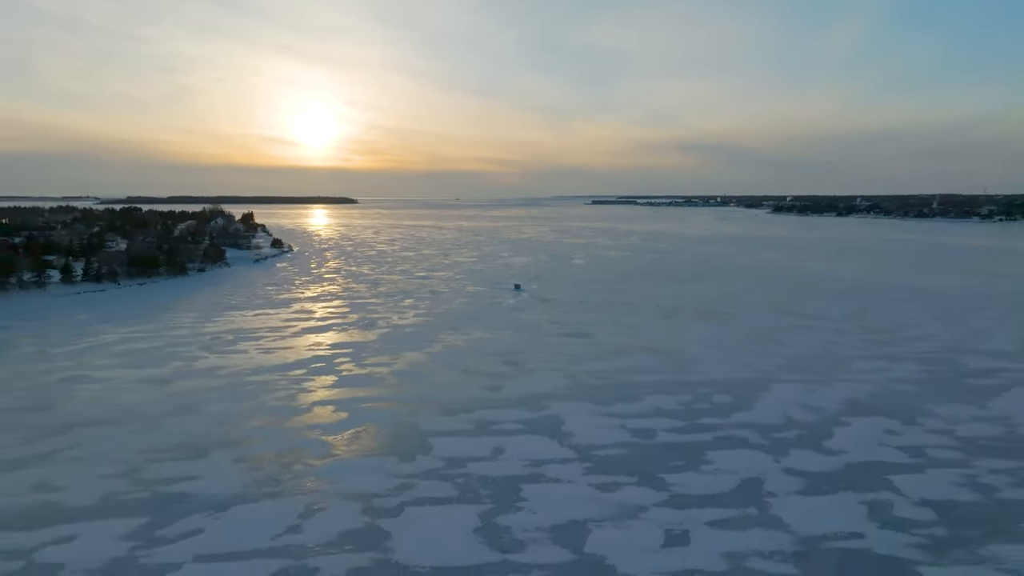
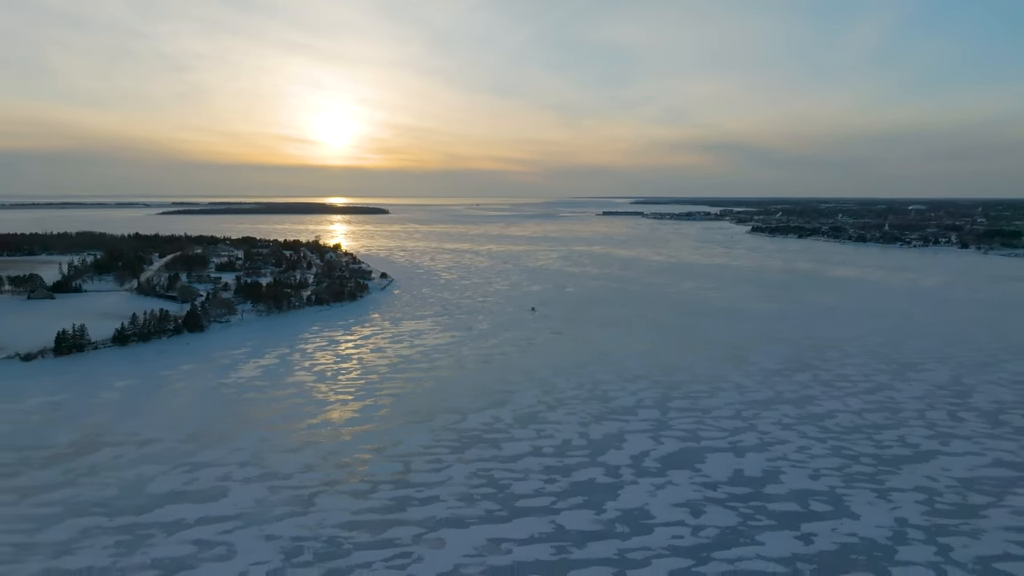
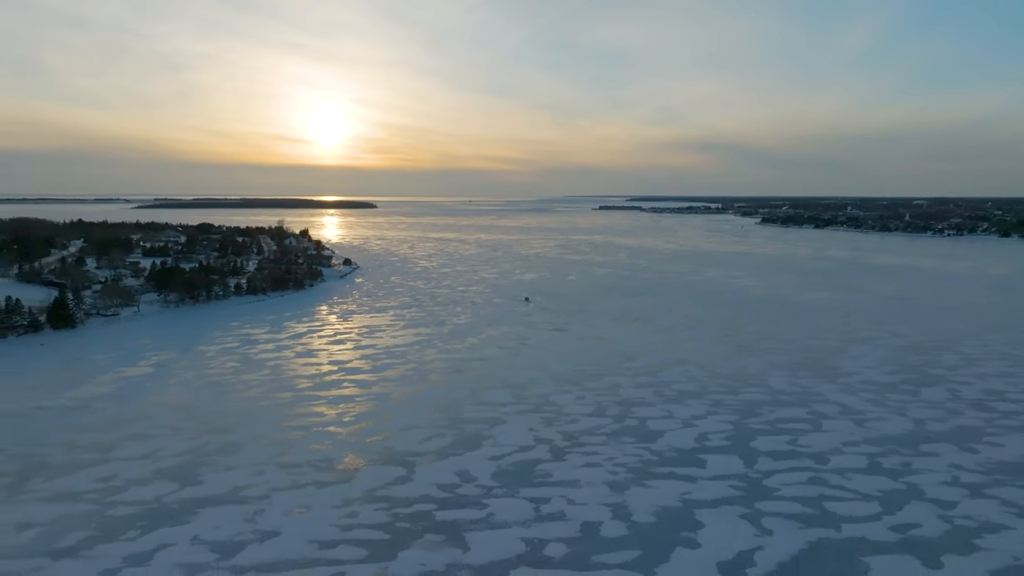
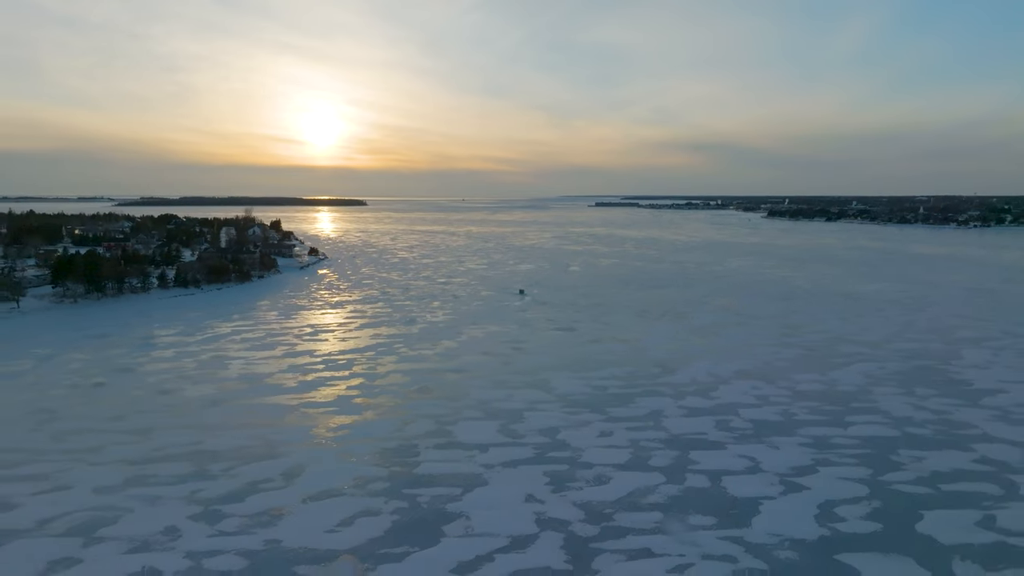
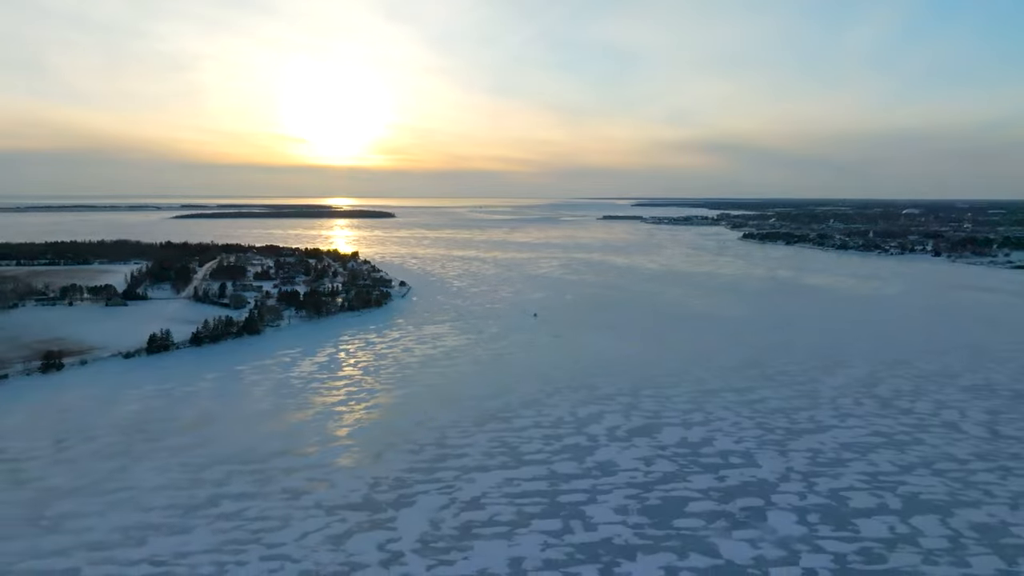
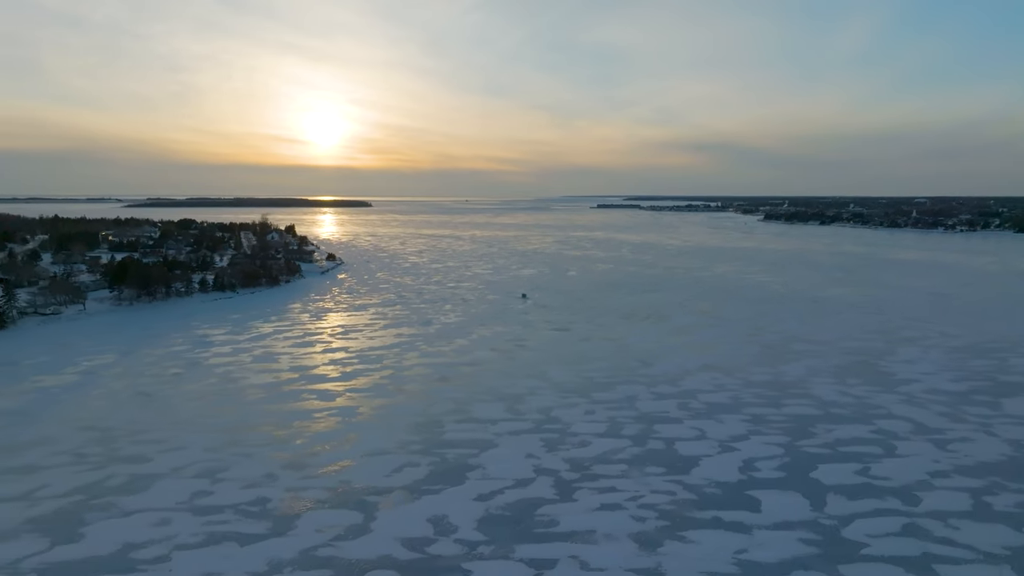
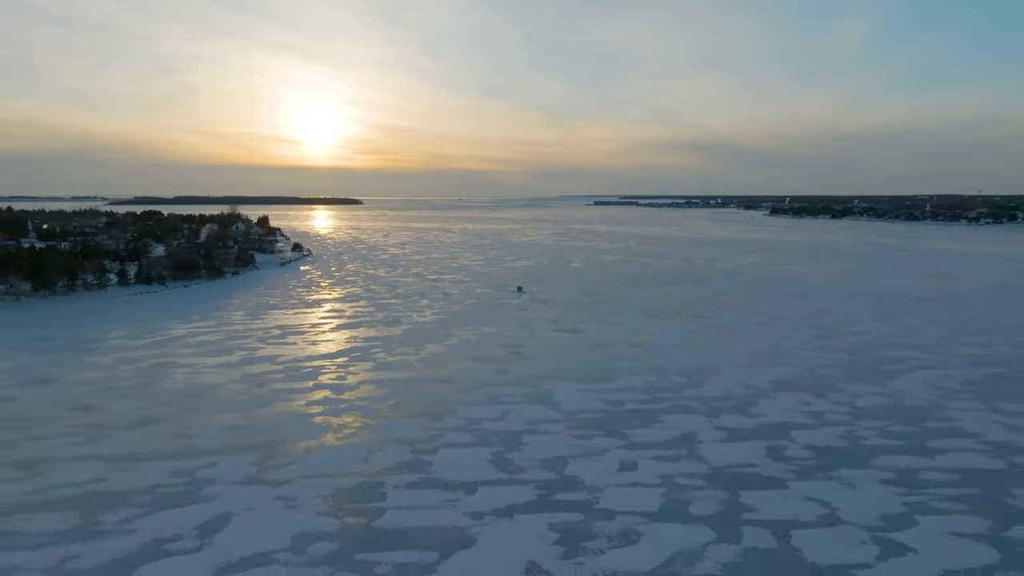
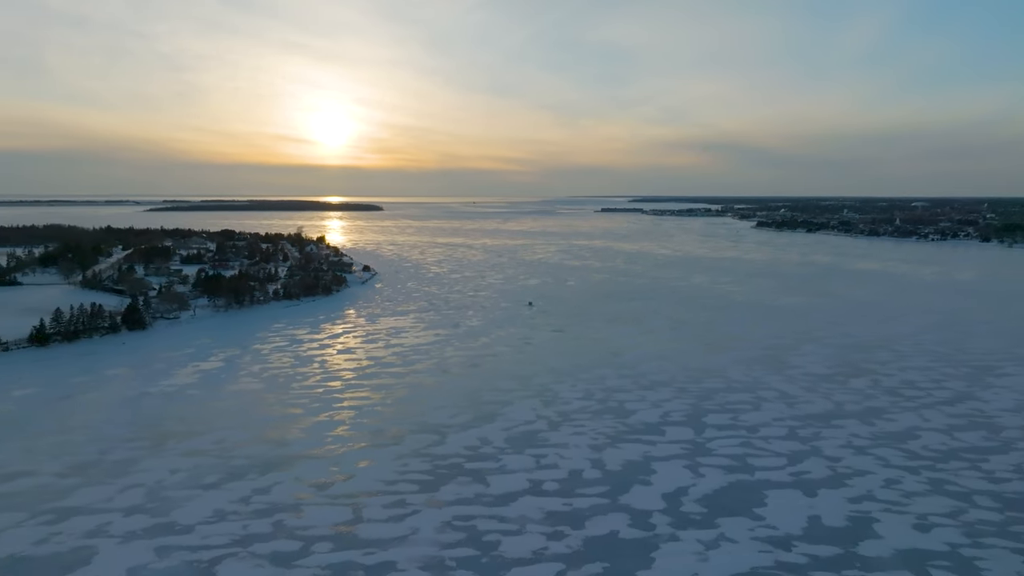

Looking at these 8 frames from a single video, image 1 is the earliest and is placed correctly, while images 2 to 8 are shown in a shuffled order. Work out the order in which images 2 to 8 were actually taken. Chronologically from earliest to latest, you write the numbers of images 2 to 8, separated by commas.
7, 4, 6, 3, 8, 2, 5
